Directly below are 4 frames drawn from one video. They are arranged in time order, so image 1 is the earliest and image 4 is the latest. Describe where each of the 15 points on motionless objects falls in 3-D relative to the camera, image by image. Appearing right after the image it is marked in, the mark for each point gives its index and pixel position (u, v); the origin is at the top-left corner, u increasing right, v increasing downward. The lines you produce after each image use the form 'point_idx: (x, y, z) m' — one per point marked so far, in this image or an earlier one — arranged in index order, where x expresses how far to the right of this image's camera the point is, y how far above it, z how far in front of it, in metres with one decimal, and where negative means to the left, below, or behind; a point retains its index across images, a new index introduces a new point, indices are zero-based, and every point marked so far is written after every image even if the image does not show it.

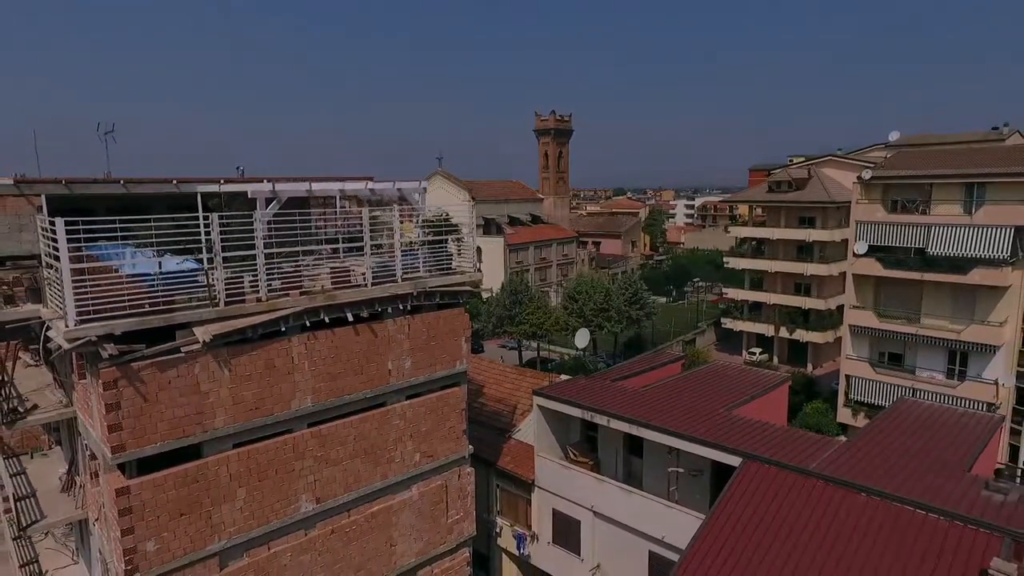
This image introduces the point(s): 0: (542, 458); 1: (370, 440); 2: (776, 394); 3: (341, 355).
0: (+0.7, -3.9, +14.0) m
1: (-2.5, -2.7, +10.9) m
2: (+6.0, -2.4, +13.9) m
3: (-2.9, -1.1, +10.4) m
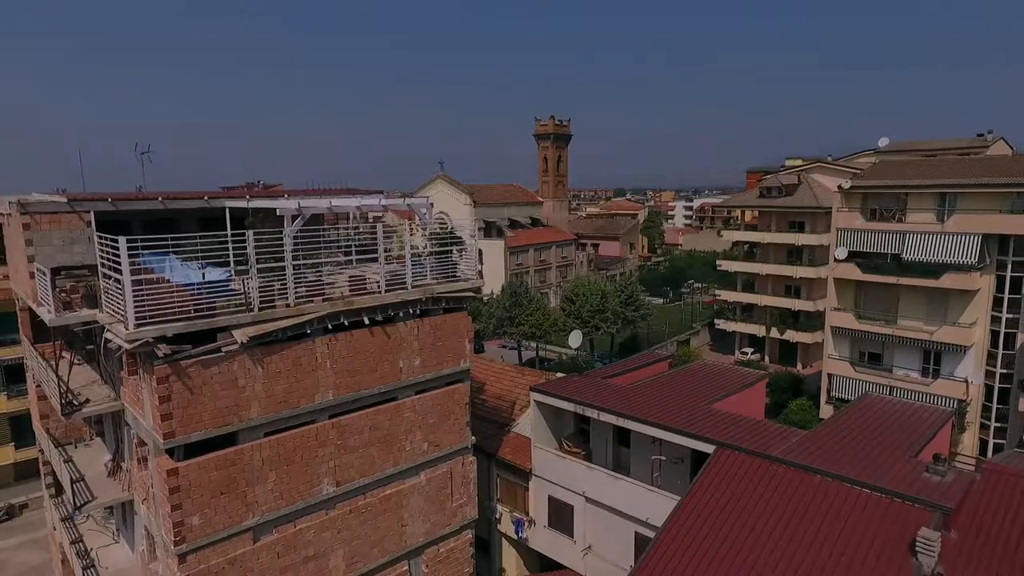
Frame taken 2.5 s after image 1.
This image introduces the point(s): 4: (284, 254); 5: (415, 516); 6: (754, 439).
0: (+0.7, -4.0, +15.2) m
1: (-2.5, -2.8, +12.1) m
2: (+6.0, -2.5, +15.1) m
3: (-2.9, -1.2, +11.6) m
4: (-3.9, +0.6, +10.6) m
5: (-2.0, -4.8, +12.9) m
6: (+4.7, -2.9, +11.8) m
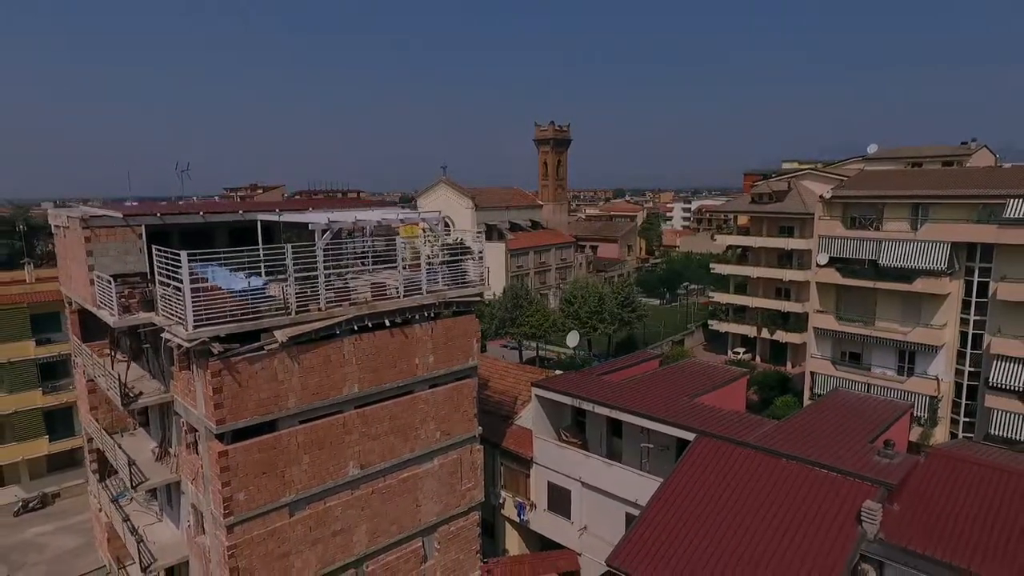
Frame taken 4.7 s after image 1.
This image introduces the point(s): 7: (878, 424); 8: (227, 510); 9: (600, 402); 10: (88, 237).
0: (+0.7, -4.1, +16.7) m
1: (-2.5, -2.9, +13.6) m
2: (+6.0, -2.6, +16.6) m
3: (-2.8, -1.4, +13.1) m
4: (-3.9, +0.5, +12.1) m
5: (-2.0, -4.9, +14.4) m
6: (+4.7, -3.0, +13.3) m
7: (+8.0, -3.0, +13.4) m
8: (-5.2, -4.0, +11.1) m
9: (+2.2, -2.8, +15.2) m
10: (-8.8, +1.1, +12.8) m
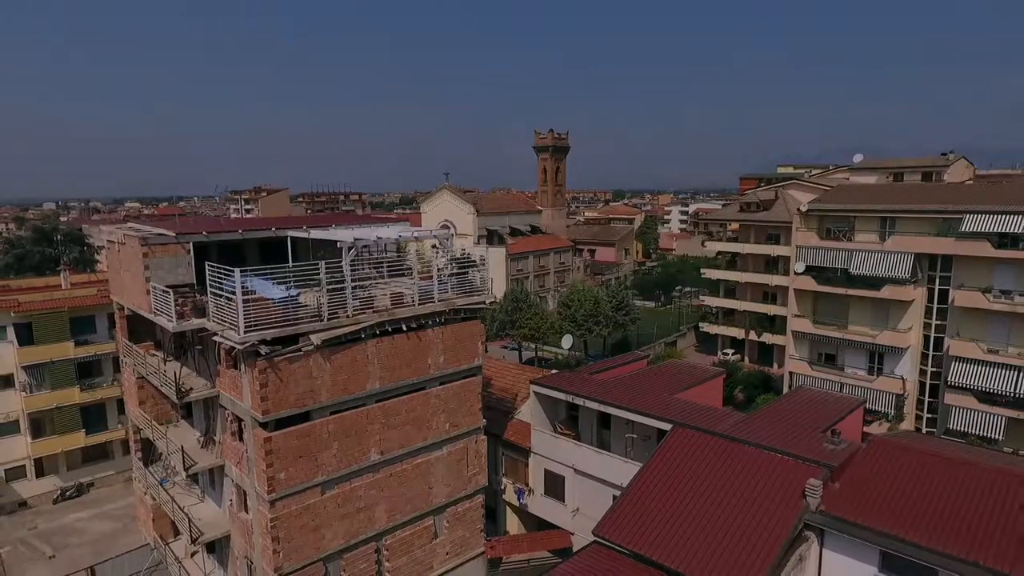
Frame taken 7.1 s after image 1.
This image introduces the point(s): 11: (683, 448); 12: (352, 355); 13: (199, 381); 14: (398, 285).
0: (+0.8, -4.4, +18.7) m
1: (-2.4, -3.2, +15.6) m
2: (+6.1, -2.9, +18.6) m
3: (-2.8, -1.6, +15.1) m
4: (-3.8, +0.2, +14.1) m
5: (-2.0, -5.1, +16.3) m
6: (+4.8, -3.3, +15.3) m
7: (+8.0, -3.2, +15.4) m
8: (-5.2, -4.3, +13.1) m
9: (+2.2, -3.1, +17.2) m
10: (-8.8, +0.8, +14.8) m
11: (+3.9, -3.7, +14.2) m
12: (-3.7, -1.6, +14.2) m
13: (-7.8, -2.3, +15.3) m
14: (-2.9, +0.1, +15.5) m
